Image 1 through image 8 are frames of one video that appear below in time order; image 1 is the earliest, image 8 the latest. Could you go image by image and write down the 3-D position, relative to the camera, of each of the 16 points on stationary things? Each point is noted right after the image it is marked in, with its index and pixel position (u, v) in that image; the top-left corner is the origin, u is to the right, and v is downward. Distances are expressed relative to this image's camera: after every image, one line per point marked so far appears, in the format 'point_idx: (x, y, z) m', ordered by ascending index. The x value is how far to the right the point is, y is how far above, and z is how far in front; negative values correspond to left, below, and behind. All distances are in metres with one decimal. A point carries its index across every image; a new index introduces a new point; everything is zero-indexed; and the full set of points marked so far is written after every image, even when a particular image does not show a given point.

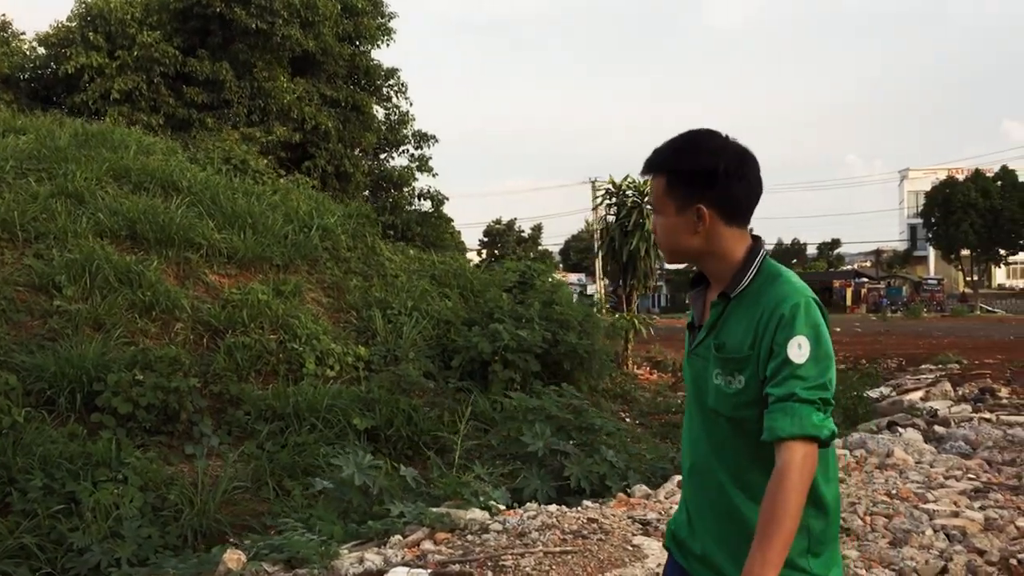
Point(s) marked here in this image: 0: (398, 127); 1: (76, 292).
0: (-2.5, +3.4, +19.1) m
1: (-2.6, 0.0, +5.5) m
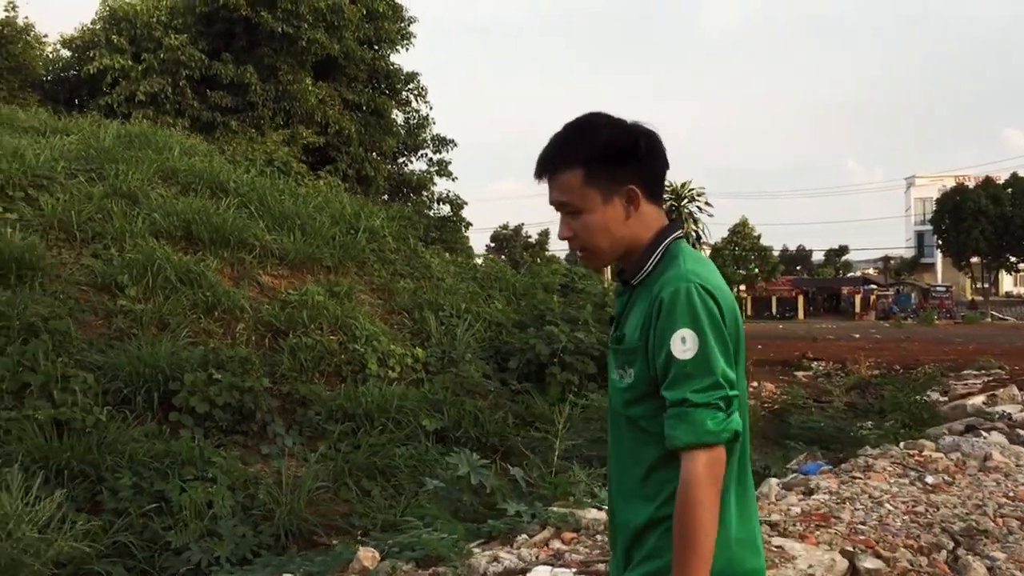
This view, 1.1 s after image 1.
0: (-2.0, +3.3, +19.1) m
1: (-2.3, 0.0, +5.5) m
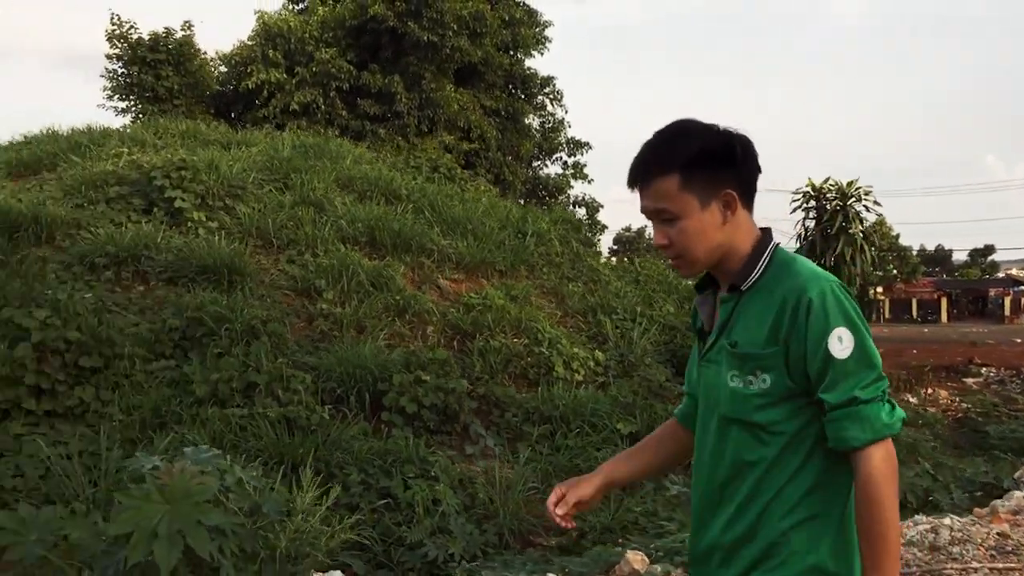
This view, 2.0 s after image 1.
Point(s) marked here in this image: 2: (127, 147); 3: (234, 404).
0: (+0.9, +3.3, +19.2) m
1: (-1.1, 0.0, +5.7) m
2: (-3.2, +1.2, +7.5) m
3: (-1.3, -0.6, +4.4) m
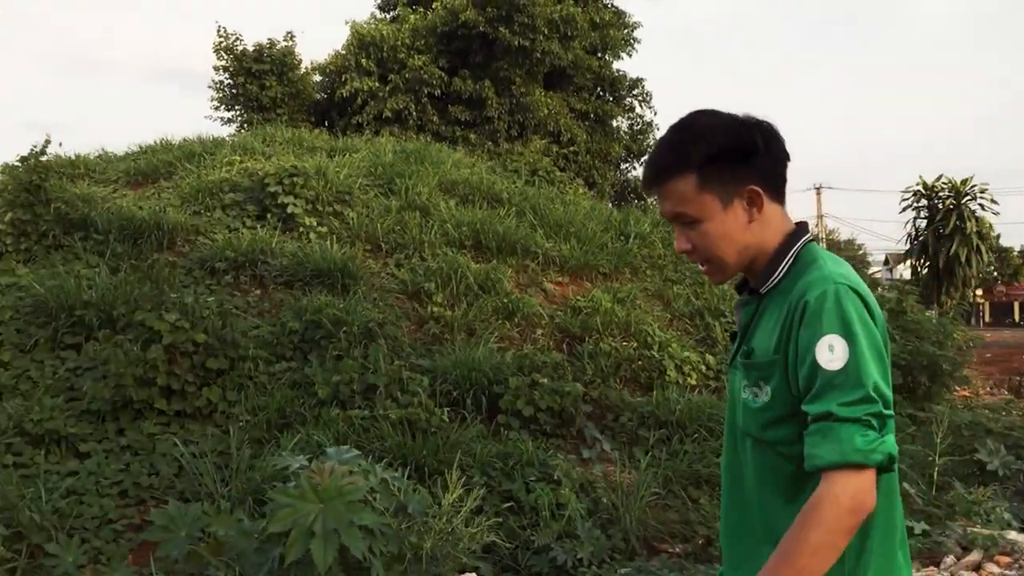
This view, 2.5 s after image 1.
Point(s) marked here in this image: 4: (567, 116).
0: (+2.7, +3.2, +19.0) m
1: (-0.4, -0.1, +5.7) m
2: (-2.3, +1.1, +7.7) m
3: (-0.8, -0.6, +4.4) m
4: (+1.0, +3.0, +16.1) m
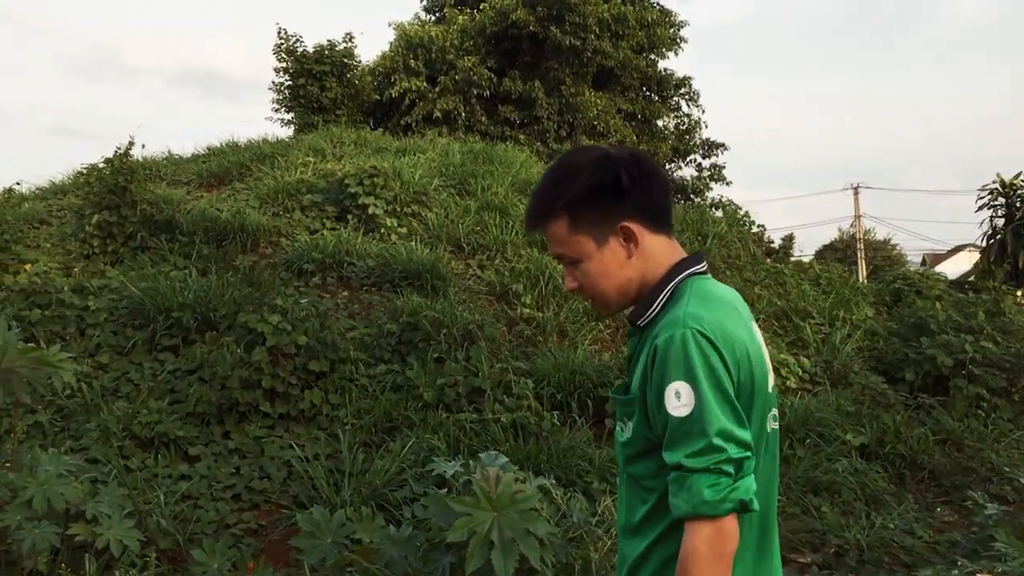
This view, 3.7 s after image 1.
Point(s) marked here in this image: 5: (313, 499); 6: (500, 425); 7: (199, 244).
0: (+3.7, +3.2, +18.9) m
1: (+0.1, -0.1, +5.6) m
2: (-1.7, +1.1, +7.7) m
3: (-0.2, -0.6, +4.3) m
4: (+1.8, +3.0, +15.9) m
5: (-0.8, -0.9, +3.8) m
6: (-0.1, -0.6, +4.1) m
7: (-2.1, +0.3, +5.9) m
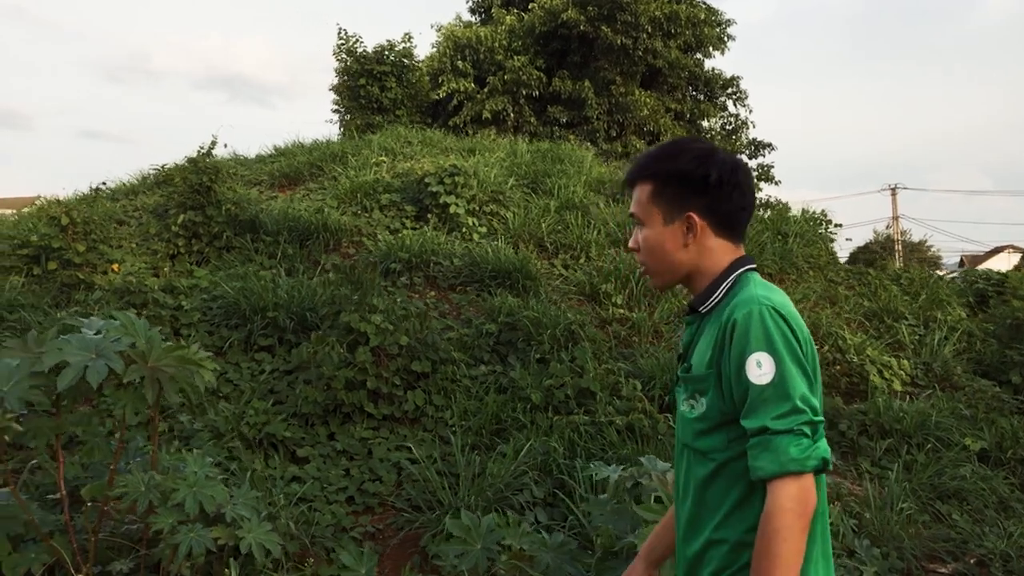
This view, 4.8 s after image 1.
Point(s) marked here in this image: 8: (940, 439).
0: (+4.6, +3.1, +18.7) m
1: (+0.7, -0.1, +5.5) m
2: (-1.1, +1.1, +7.7) m
3: (+0.3, -0.6, +4.2) m
4: (+2.7, +3.0, +15.8) m
5: (-0.3, -0.9, +3.7) m
6: (+0.5, -0.6, +4.0) m
7: (-1.5, +0.3, +5.9) m
8: (+2.1, -0.7, +4.5) m
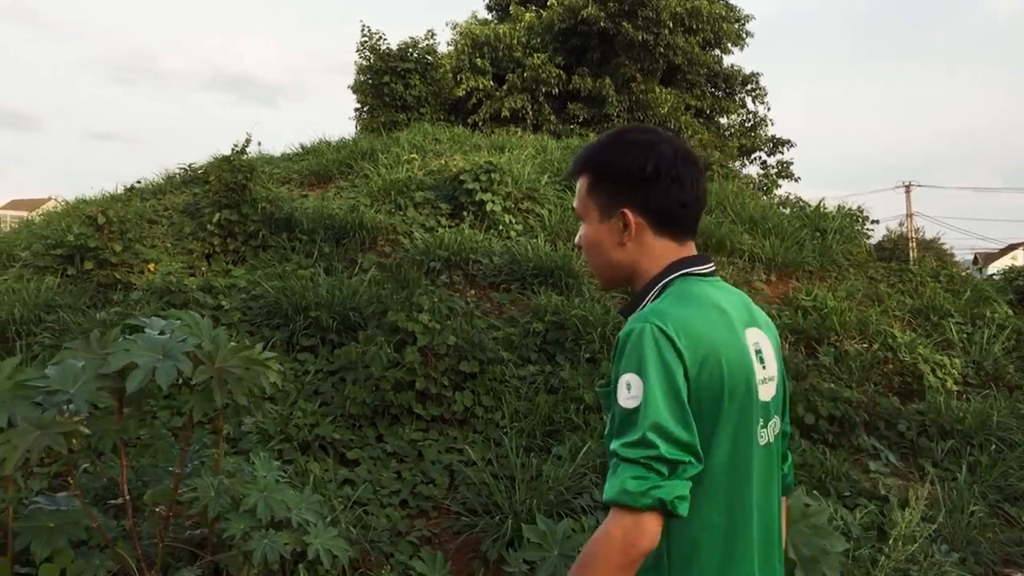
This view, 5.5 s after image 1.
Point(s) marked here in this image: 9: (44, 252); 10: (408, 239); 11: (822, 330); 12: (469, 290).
0: (+5.0, +3.2, +18.5) m
1: (+0.9, -0.1, +5.4) m
2: (-0.8, +1.1, +7.6) m
3: (+0.5, -0.6, +4.1) m
4: (+3.0, +3.0, +15.7) m
5: (-0.1, -0.9, +3.7) m
6: (+0.7, -0.6, +3.9) m
7: (-1.2, +0.3, +5.8) m
8: (+2.3, -0.7, +4.4) m
9: (-3.0, +0.2, +5.8) m
10: (-0.7, +0.3, +6.0) m
11: (+1.8, -0.3, +5.3) m
12: (-0.3, 0.0, +5.4) m
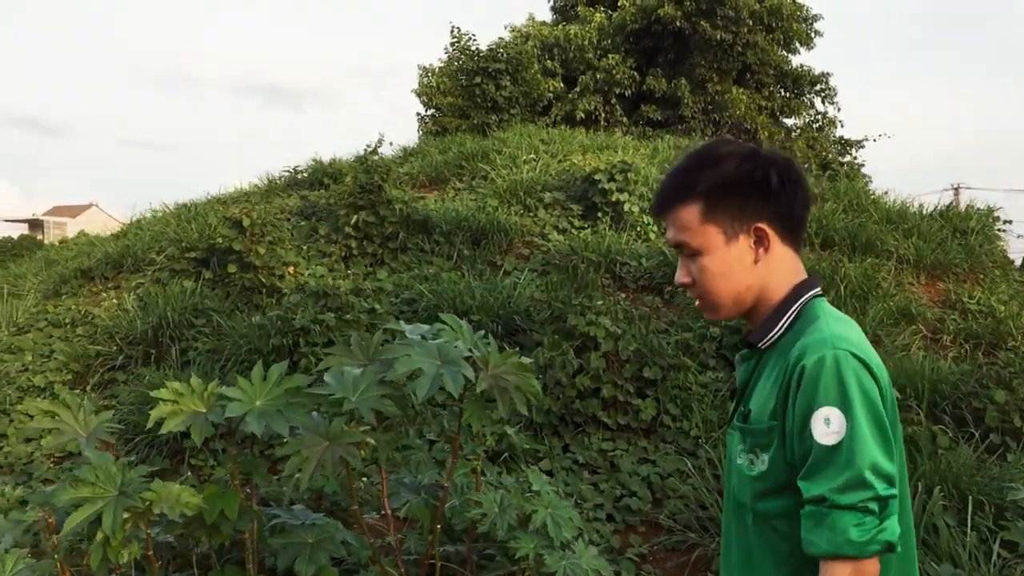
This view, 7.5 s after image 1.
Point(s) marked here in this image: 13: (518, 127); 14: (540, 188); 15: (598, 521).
0: (+6.3, +3.1, +18.2) m
1: (+1.8, -0.1, +5.2) m
2: (+0.1, +1.1, +7.4) m
3: (+1.4, -0.6, +3.9) m
4: (+4.2, +3.0, +15.4) m
5: (+0.7, -0.9, +3.5) m
6: (+1.5, -0.6, +3.7) m
7: (-0.3, +0.3, +5.6) m
8: (+3.2, -0.7, +4.1) m
9: (-2.1, +0.2, +5.7) m
10: (+0.2, +0.3, +5.8) m
11: (+2.7, -0.3, +5.1) m
12: (+0.6, 0.0, +5.2) m
13: (+0.1, +1.7, +9.3) m
14: (+0.2, +0.7, +6.6) m
15: (+0.3, -0.9, +3.5) m
